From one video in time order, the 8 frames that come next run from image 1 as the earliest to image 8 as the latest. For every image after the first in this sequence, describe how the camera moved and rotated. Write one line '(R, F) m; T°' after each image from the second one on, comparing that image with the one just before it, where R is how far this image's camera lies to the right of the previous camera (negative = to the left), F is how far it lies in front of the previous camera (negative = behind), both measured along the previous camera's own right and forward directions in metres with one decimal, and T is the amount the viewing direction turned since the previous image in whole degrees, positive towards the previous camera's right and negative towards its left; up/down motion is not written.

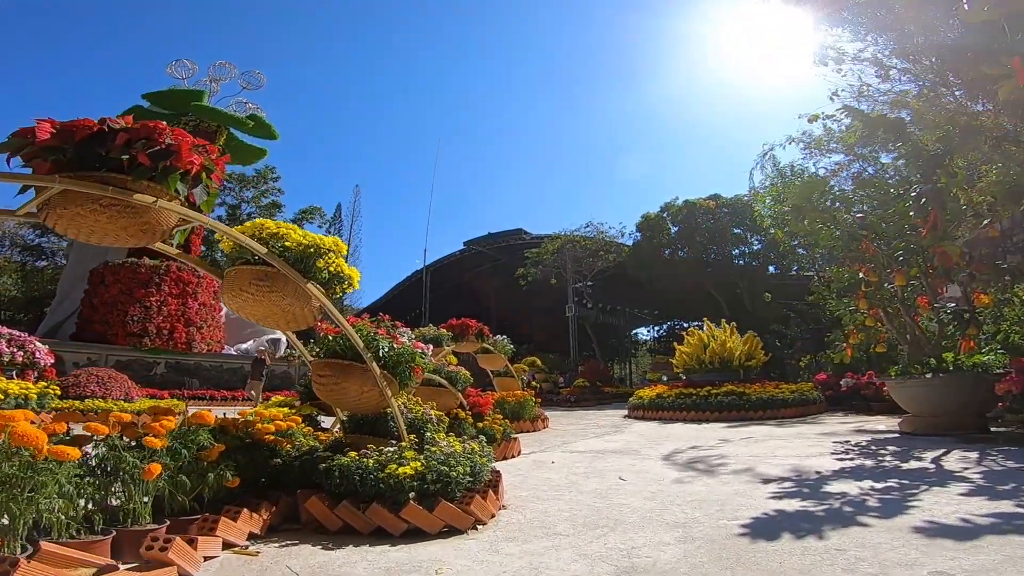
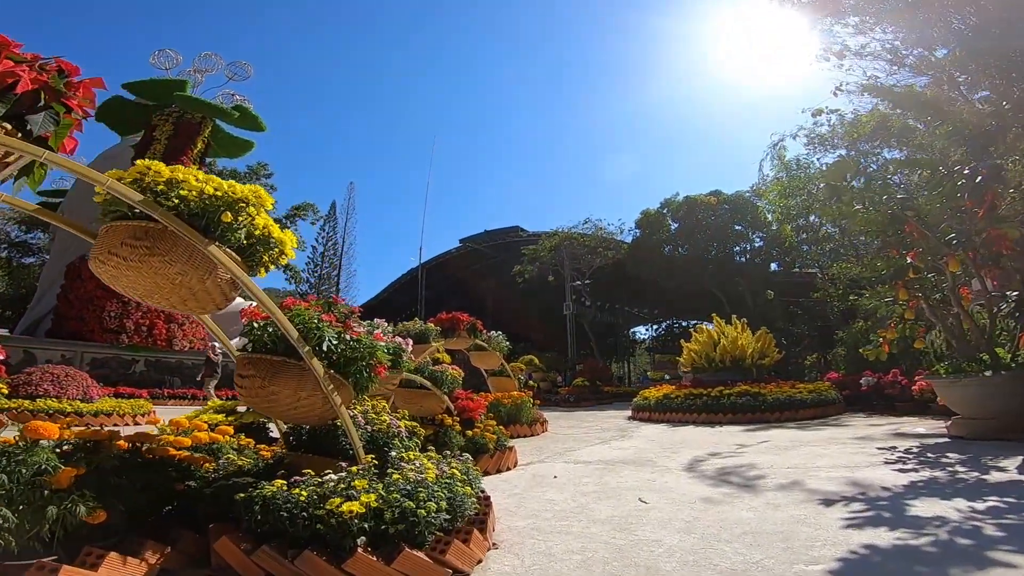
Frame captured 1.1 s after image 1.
(0.0, +0.9) m; 0°
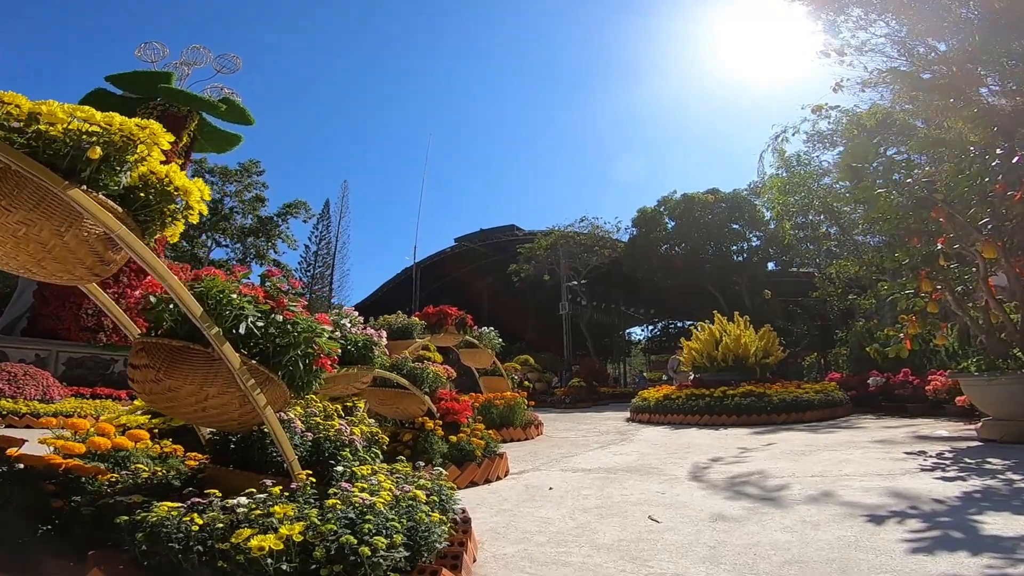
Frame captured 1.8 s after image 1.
(0.0, +0.6) m; 0°
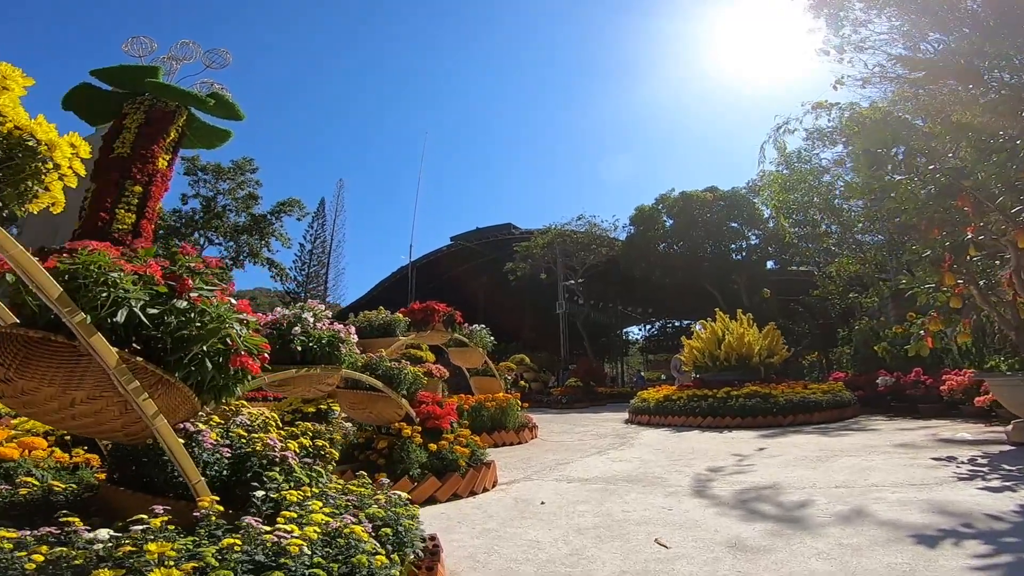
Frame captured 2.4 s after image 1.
(+0.1, +0.5) m; 0°
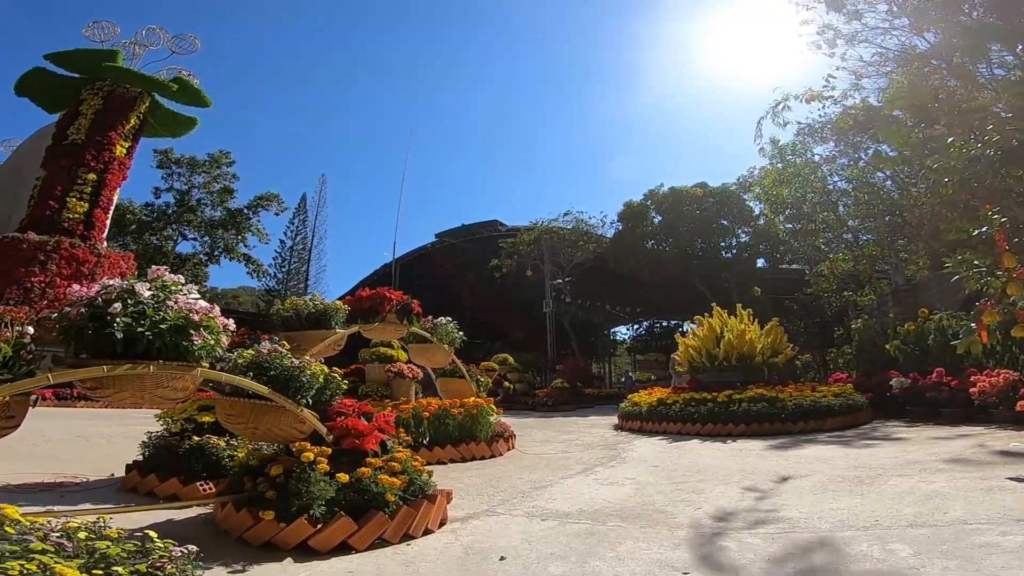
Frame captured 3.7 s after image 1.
(+0.2, +1.1) m; +1°
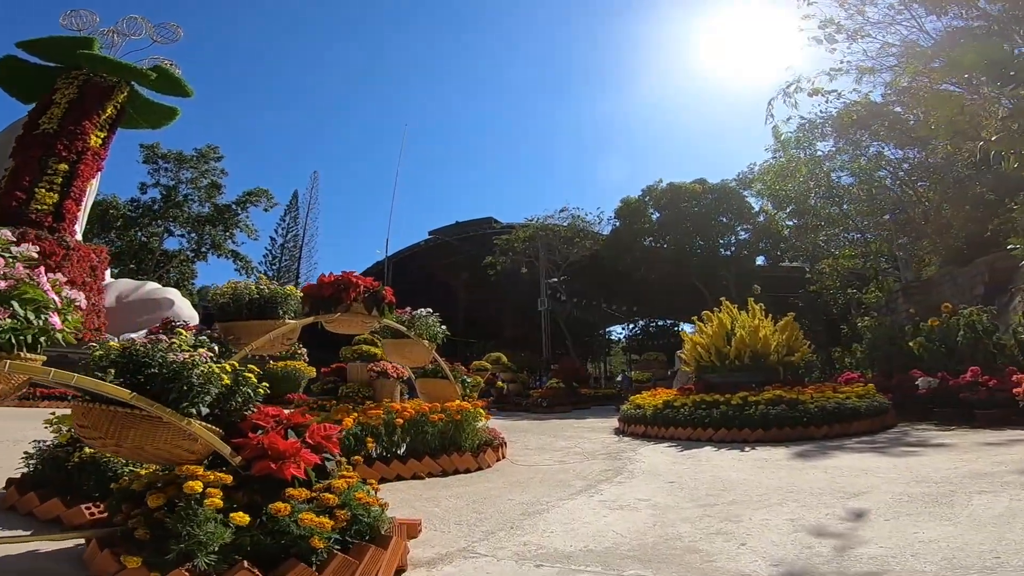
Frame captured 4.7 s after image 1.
(0.0, +0.9) m; 0°
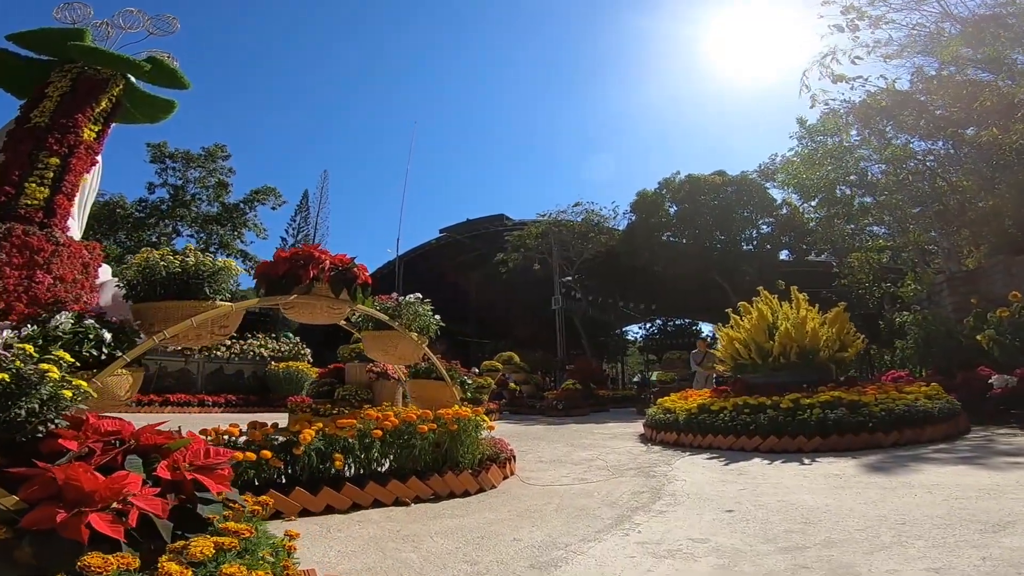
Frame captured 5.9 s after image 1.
(0.0, +1.1) m; -1°
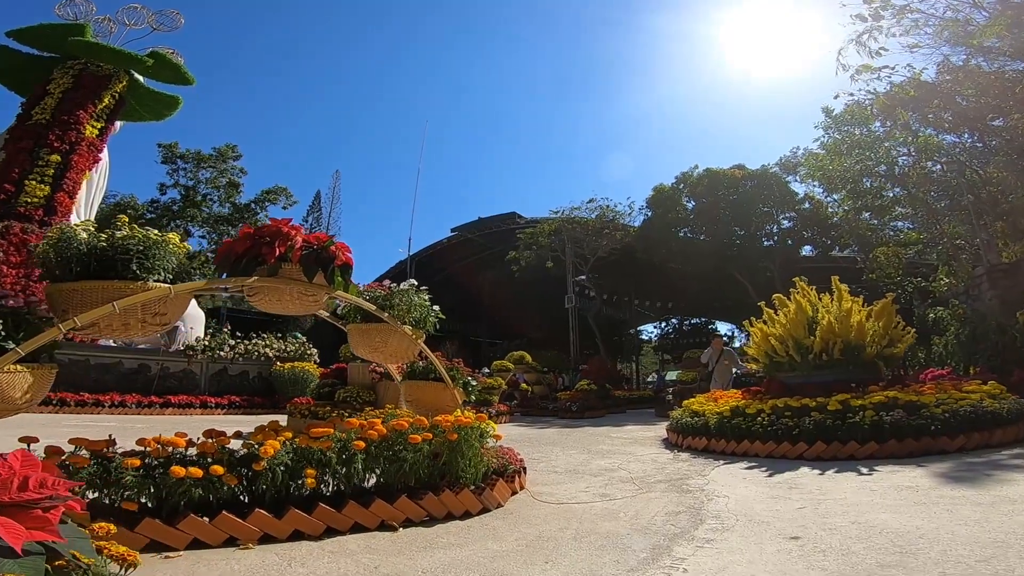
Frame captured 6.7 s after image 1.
(0.0, +0.7) m; -1°
